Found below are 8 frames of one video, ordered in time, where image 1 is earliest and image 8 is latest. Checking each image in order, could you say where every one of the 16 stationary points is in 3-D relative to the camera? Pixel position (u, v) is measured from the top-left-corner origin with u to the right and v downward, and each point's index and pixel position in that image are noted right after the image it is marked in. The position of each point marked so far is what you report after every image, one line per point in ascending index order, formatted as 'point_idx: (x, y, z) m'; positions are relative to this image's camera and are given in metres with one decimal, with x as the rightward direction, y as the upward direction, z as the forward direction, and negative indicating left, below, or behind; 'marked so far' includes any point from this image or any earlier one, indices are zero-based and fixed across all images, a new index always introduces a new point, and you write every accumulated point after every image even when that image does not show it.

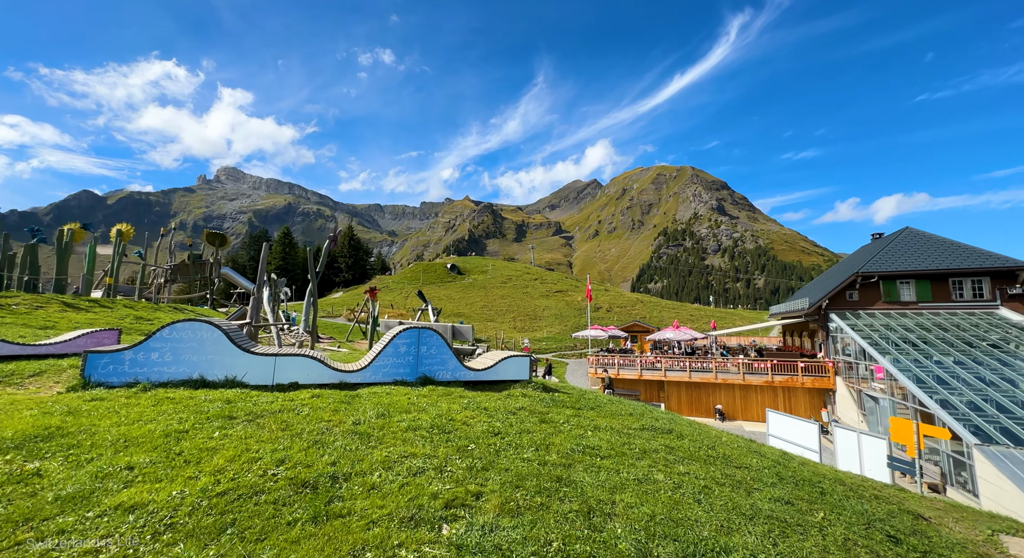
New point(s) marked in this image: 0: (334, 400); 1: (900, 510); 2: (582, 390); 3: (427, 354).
0: (-3.3, -2.2, +8.8) m
1: (+9.5, -5.6, +10.7) m
2: (+2.0, -3.3, +13.9) m
3: (-2.1, -1.9, +11.5) m
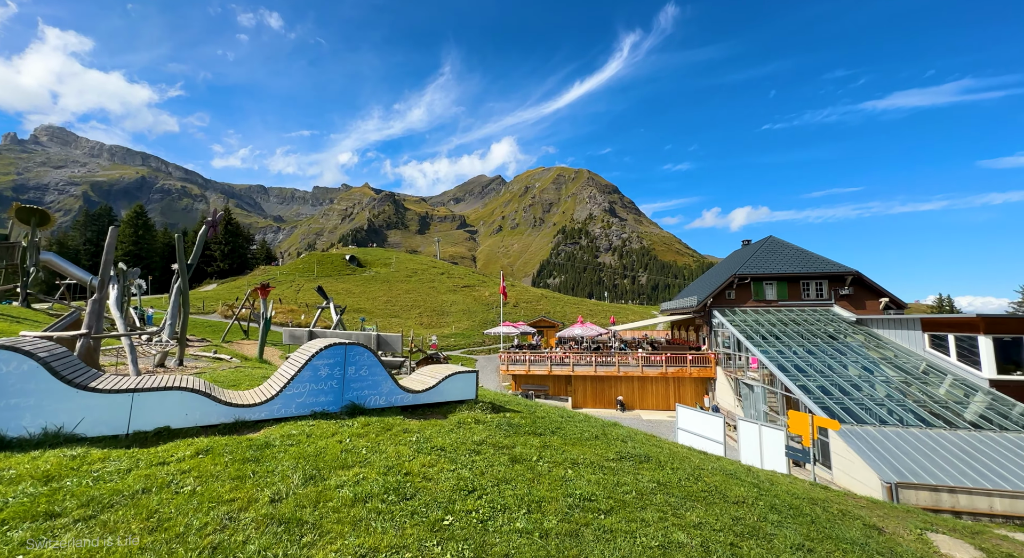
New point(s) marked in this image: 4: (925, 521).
0: (-3.6, -2.3, +6.1) m
1: (+8.5, -5.8, +10.8) m
2: (+0.5, -3.3, +12.1) m
3: (-2.9, -1.9, +9.0) m
4: (+12.2, -7.0, +13.8) m
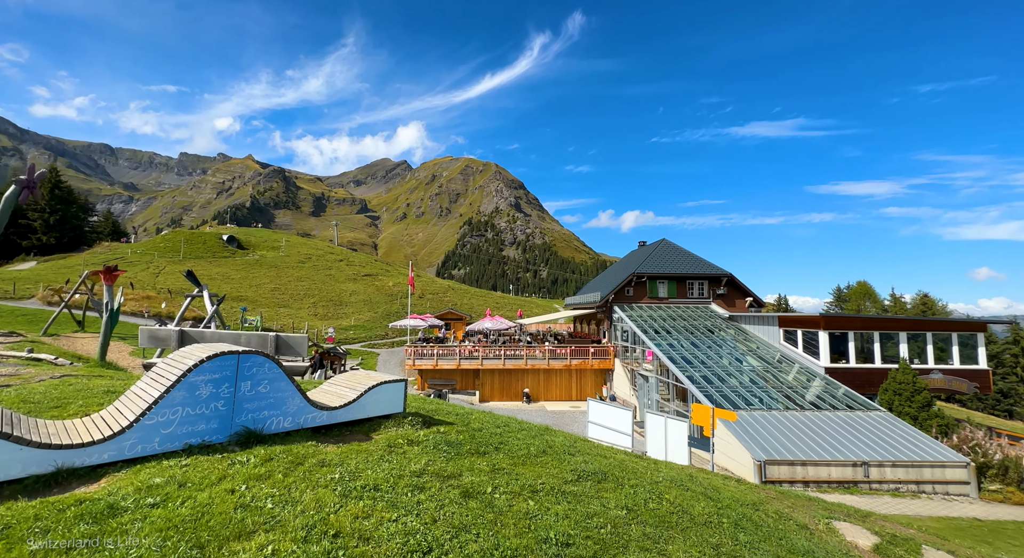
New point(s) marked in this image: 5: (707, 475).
0: (-3.7, -2.1, +3.8) m
1: (+6.9, -5.9, +11.0) m
2: (-1.1, -3.1, +10.6) m
3: (-3.7, -1.6, +6.8) m
4: (+9.9, -7.1, +14.8) m
5: (+6.7, -6.1, +13.7) m
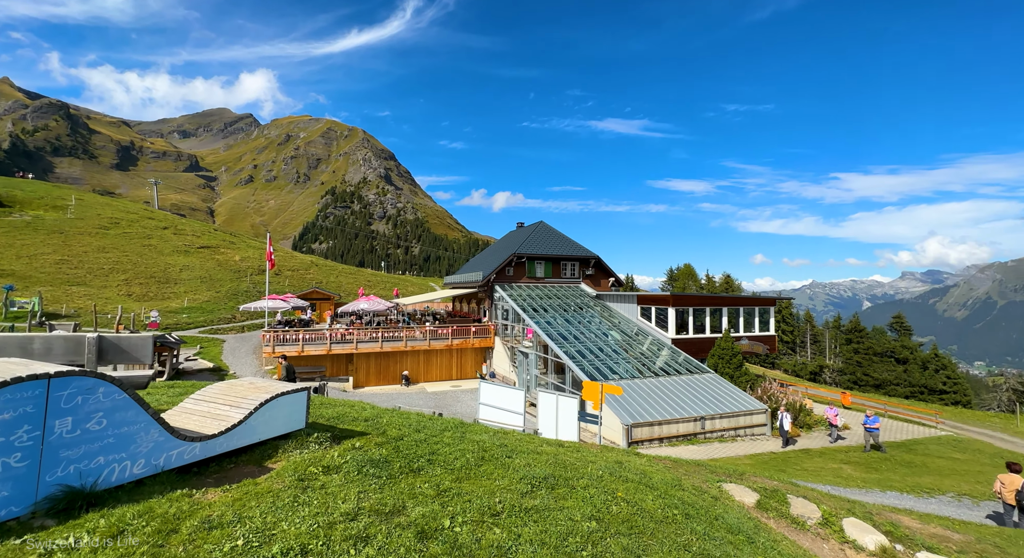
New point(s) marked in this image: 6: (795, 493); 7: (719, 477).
0: (-3.2, -2.0, +1.5) m
1: (+5.1, -5.4, +11.6) m
2: (-2.5, -2.7, +8.8) m
3: (-4.0, -1.4, +4.4) m
4: (+6.8, -6.4, +16.1) m
5: (+4.1, -5.5, +14.1) m
6: (+8.9, -6.7, +15.0) m
7: (+6.8, -6.4, +15.5) m
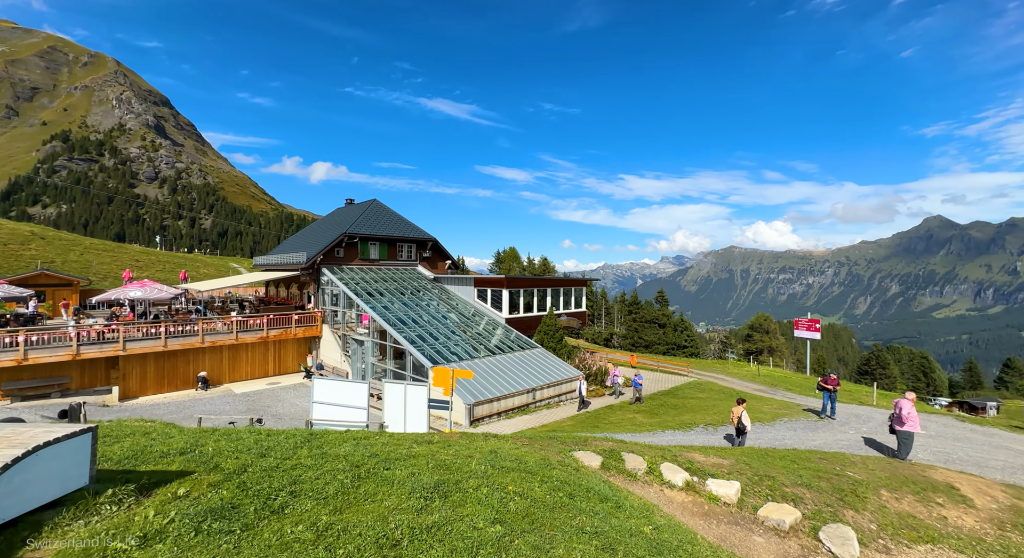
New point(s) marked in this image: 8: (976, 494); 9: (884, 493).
0: (-2.4, -2.0, -0.3) m
1: (+1.8, -4.9, +12.1) m
2: (-4.4, -2.5, +6.8) m
3: (-4.2, -1.4, +2.0) m
4: (+1.8, -5.7, +17.0) m
5: (0.0, -5.0, +14.2) m
6: (+4.2, -5.9, +16.7) m
7: (+2.0, -5.7, +16.4) m
8: (+14.3, -6.8, +15.7) m
9: (+11.4, -6.7, +15.5) m
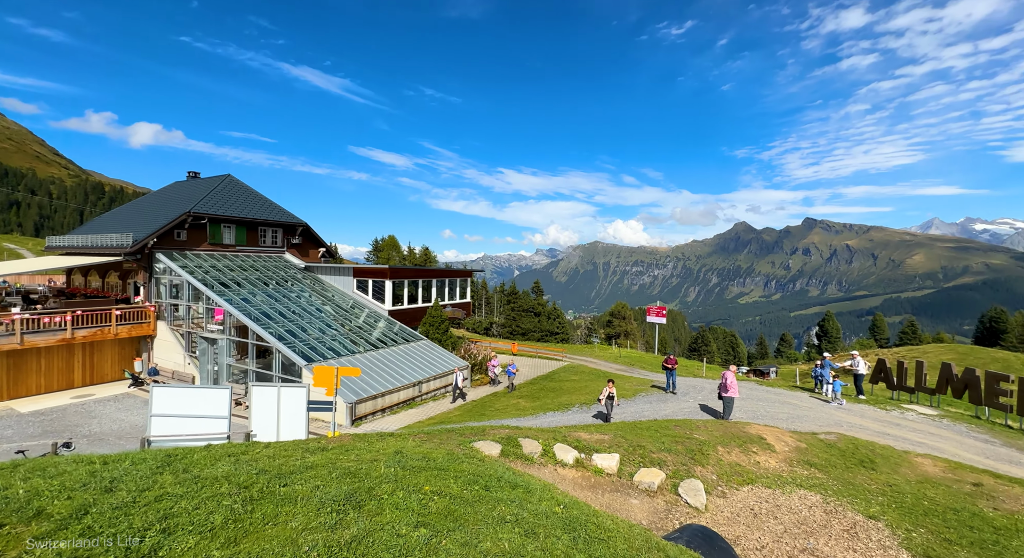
0: (-1.2, -1.9, -1.2) m
1: (-0.6, -4.6, +11.9) m
2: (-5.1, -2.3, +5.1) m
3: (-3.6, -1.2, +0.6) m
4: (-1.9, -5.3, +16.7) m
5: (-2.9, -4.6, +13.4) m
6: (+0.4, -5.5, +17.0) m
7: (-1.6, -5.3, +16.2) m
8: (+10.5, -6.4, +18.9) m
9: (+7.7, -6.3, +17.9) m
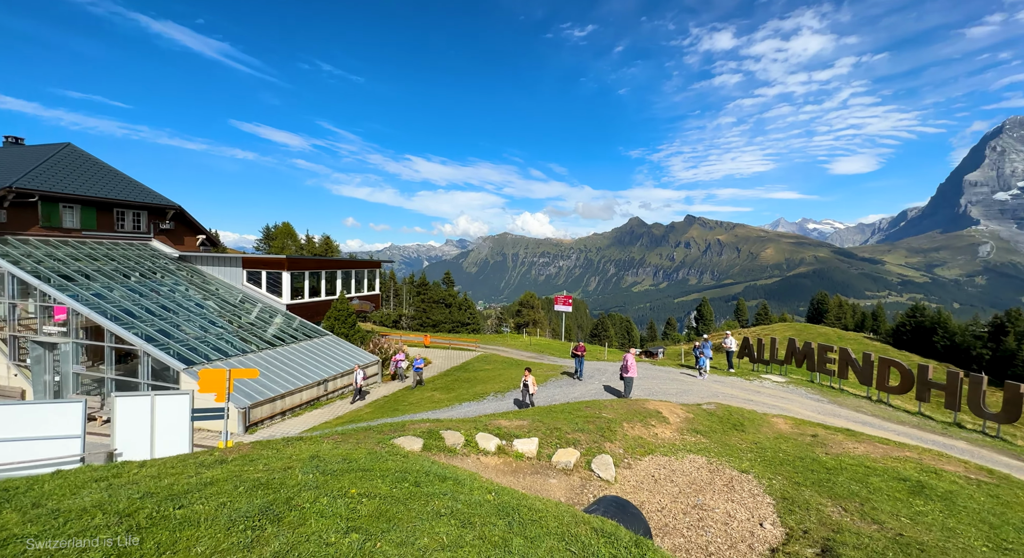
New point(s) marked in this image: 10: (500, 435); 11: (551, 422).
0: (+0.1, -1.9, -1.5) m
1: (-2.3, -4.3, +11.4) m
2: (-5.1, -2.1, +3.7) m
3: (-2.6, -1.2, -0.4) m
4: (-4.6, -5.0, +15.8) m
5: (-4.9, -4.3, +12.4) m
6: (-2.4, -5.2, +16.7) m
7: (-4.1, -5.0, +15.4) m
8: (+7.0, -5.9, +20.7) m
9: (+4.6, -5.9, +19.1) m
10: (-0.4, -5.5, +16.7) m
11: (+1.5, -5.5, +18.4) m
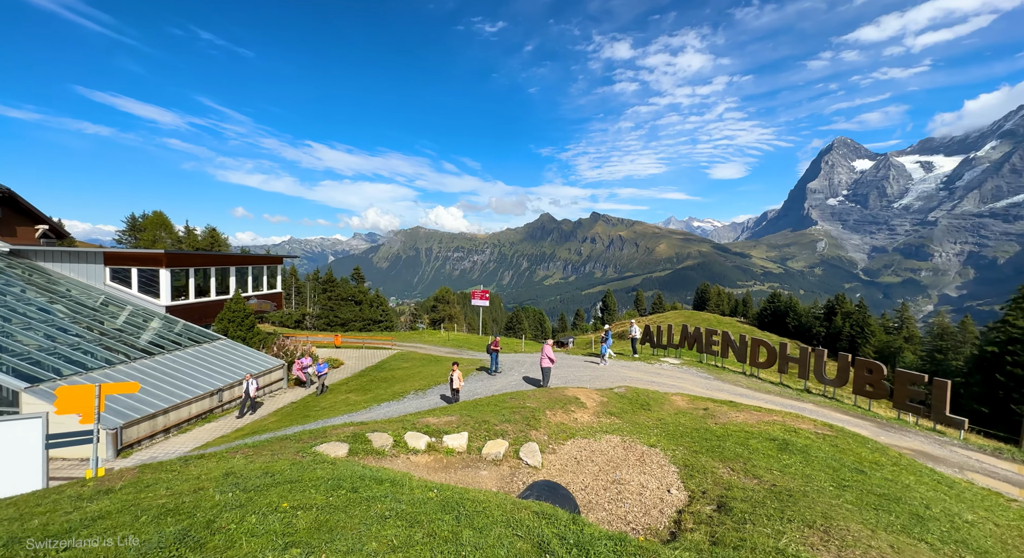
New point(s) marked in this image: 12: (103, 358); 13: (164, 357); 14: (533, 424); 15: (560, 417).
0: (+1.8, -1.6, -1.4) m
1: (-3.5, -4.1, +10.6) m
2: (-4.4, -2.0, +2.5) m
3: (-1.0, -0.9, -0.9) m
4: (-6.7, -4.8, +14.3) m
5: (-6.2, -4.1, +10.9) m
6: (-4.8, -5.0, +15.7) m
7: (-6.2, -4.8, +14.0) m
8: (+3.4, -5.5, +21.9) m
9: (+1.4, -5.6, +19.7) m
10: (-2.9, -5.3, +16.2) m
11: (-1.3, -5.3, +18.3) m
12: (-14.9, -2.8, +17.7) m
13: (-14.0, -3.1, +19.3) m
14: (+0.8, -5.7, +18.4) m
15: (+2.0, -5.7, +19.6) m
